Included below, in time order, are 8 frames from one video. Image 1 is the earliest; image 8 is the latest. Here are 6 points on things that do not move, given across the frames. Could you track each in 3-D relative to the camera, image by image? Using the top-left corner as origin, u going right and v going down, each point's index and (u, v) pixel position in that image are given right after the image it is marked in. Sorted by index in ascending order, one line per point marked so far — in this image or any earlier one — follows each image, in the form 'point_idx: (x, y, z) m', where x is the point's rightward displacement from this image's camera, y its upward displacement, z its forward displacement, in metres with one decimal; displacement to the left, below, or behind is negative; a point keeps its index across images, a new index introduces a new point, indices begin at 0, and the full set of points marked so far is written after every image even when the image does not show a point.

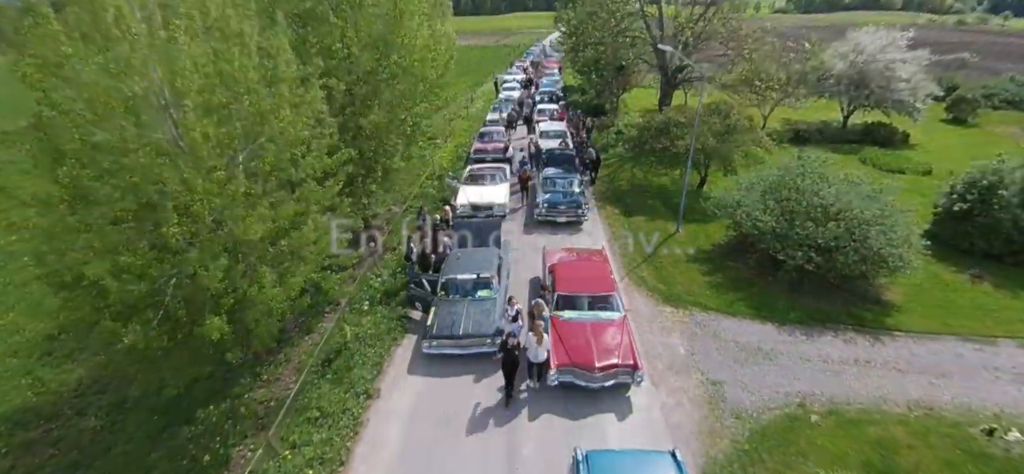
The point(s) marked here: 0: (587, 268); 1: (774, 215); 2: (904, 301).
0: (+2.0, -0.8, +12.5) m
1: (+7.5, +0.7, +13.7) m
2: (+11.1, -1.8, +13.5) m
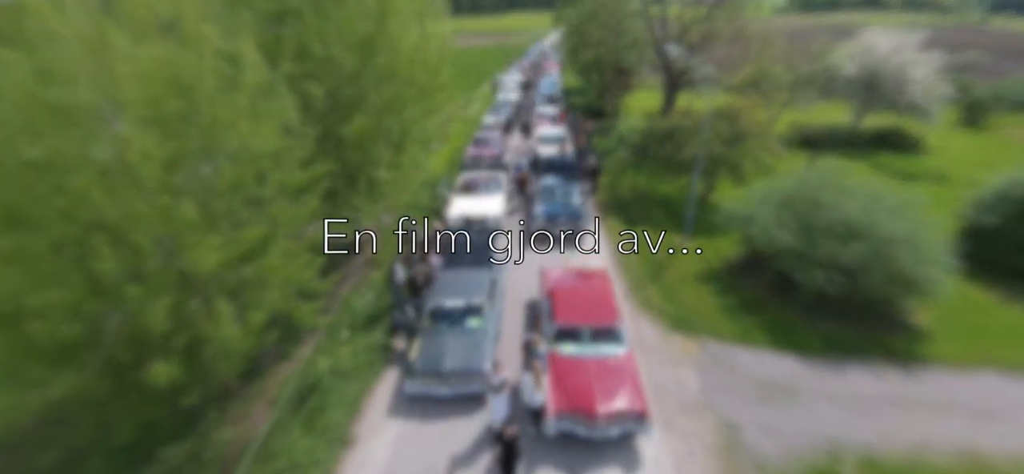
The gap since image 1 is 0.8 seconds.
0: (+1.8, -1.3, +11.4) m
1: (+7.4, +0.2, +12.5) m
2: (+10.9, -2.3, +12.3) m
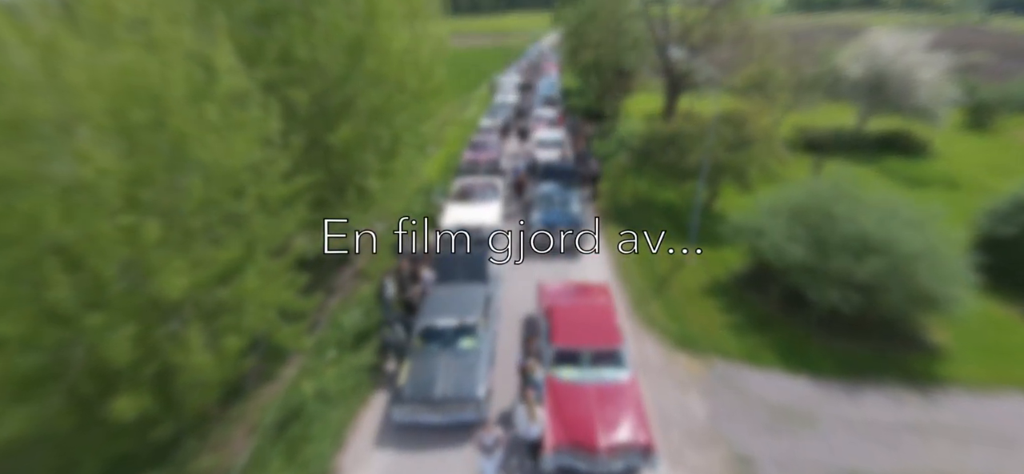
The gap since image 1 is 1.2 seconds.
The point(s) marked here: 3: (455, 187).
0: (+1.7, -1.7, +10.7) m
1: (+7.3, -0.2, +11.9) m
2: (+10.9, -2.6, +11.7) m
3: (-2.2, +2.0, +18.8) m
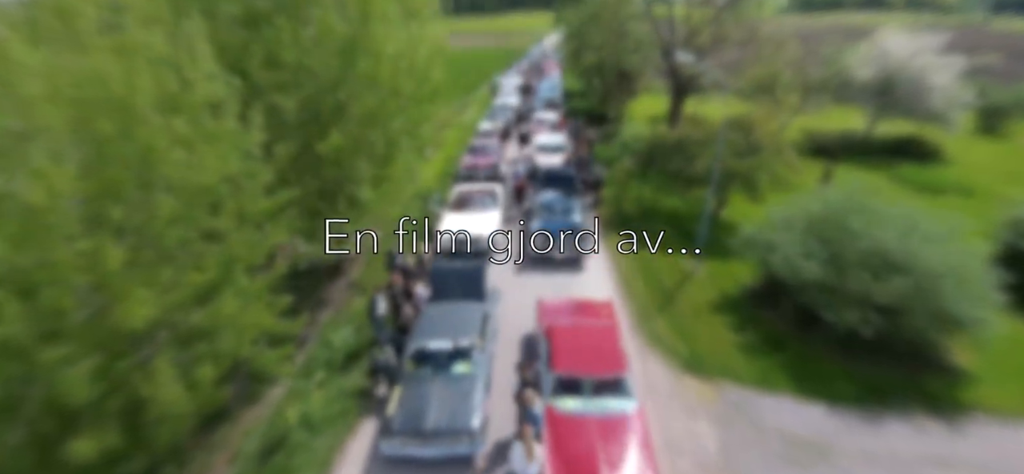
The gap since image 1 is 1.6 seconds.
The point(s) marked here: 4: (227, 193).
0: (+1.7, -2.0, +10.1) m
1: (+7.3, -0.6, +11.2) m
2: (+10.8, -3.0, +11.0) m
3: (-2.2, +1.7, +18.2) m
4: (-5.1, +0.8, +8.5) m
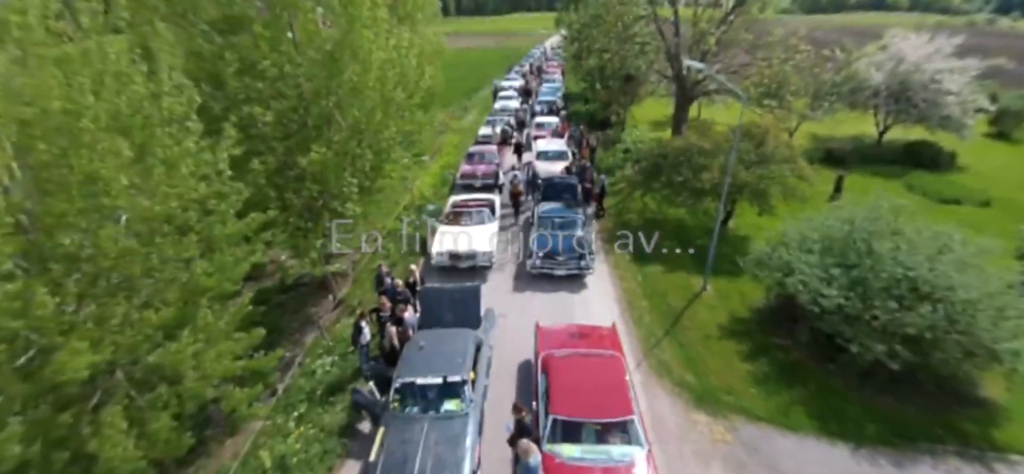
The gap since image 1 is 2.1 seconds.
0: (+1.6, -2.5, +9.3) m
1: (+7.2, -1.1, +10.4) m
2: (+10.7, -3.5, +10.2) m
3: (-2.3, +1.2, +17.4) m
4: (-5.2, +0.3, +7.7) m
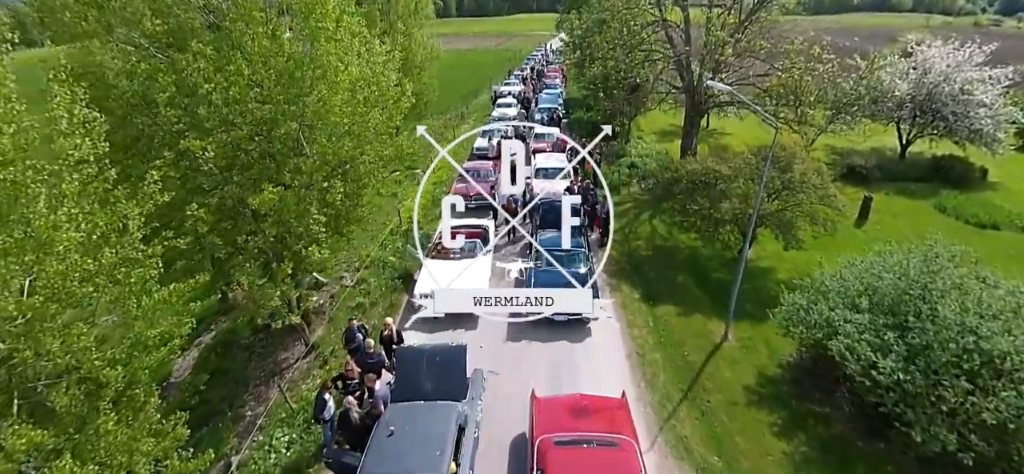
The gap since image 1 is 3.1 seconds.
0: (+1.4, -3.6, +7.6) m
1: (+7.0, -2.1, +8.7) m
2: (+10.5, -4.6, +8.5) m
3: (-2.4, +0.2, +15.7) m
4: (-5.3, -0.7, +6.0) m
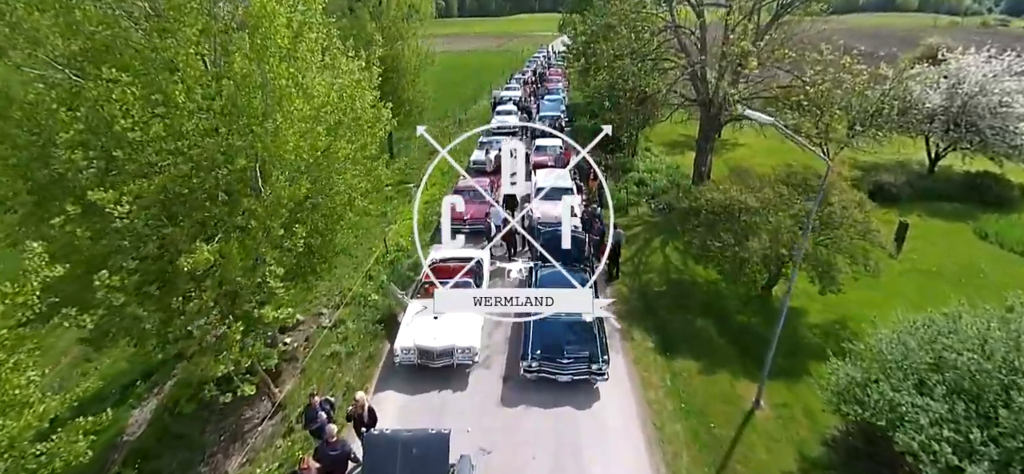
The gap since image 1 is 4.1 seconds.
0: (+1.3, -4.6, +5.8) m
1: (+6.9, -3.2, +6.9) m
2: (+10.4, -5.7, +6.7) m
3: (-2.5, -0.9, +13.9) m
4: (-5.4, -1.8, +4.3) m
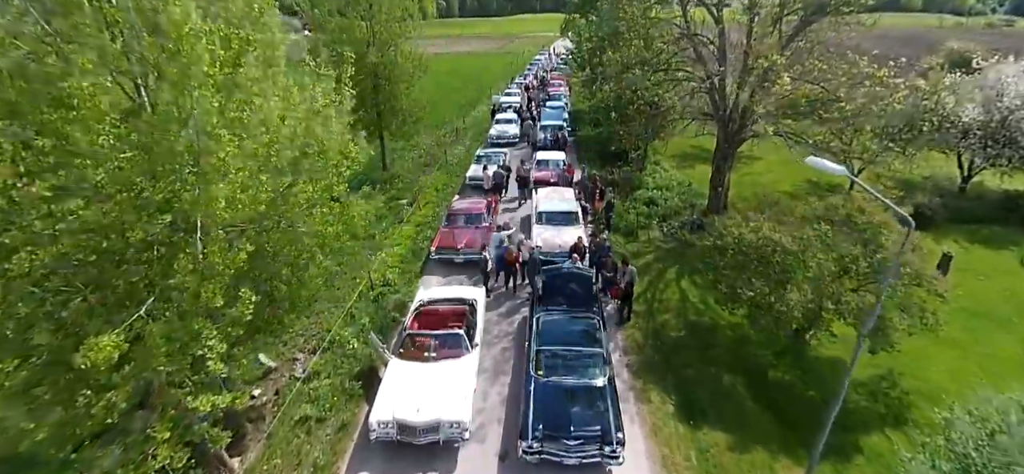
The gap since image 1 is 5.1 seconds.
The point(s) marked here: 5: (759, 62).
0: (+1.2, -5.7, +4.1) m
1: (+6.8, -4.3, +5.2) m
2: (+10.4, -6.8, +5.0) m
3: (-2.6, -1.9, +12.3) m
4: (-5.5, -2.8, +2.6) m
5: (+8.6, +6.1, +16.5) m
